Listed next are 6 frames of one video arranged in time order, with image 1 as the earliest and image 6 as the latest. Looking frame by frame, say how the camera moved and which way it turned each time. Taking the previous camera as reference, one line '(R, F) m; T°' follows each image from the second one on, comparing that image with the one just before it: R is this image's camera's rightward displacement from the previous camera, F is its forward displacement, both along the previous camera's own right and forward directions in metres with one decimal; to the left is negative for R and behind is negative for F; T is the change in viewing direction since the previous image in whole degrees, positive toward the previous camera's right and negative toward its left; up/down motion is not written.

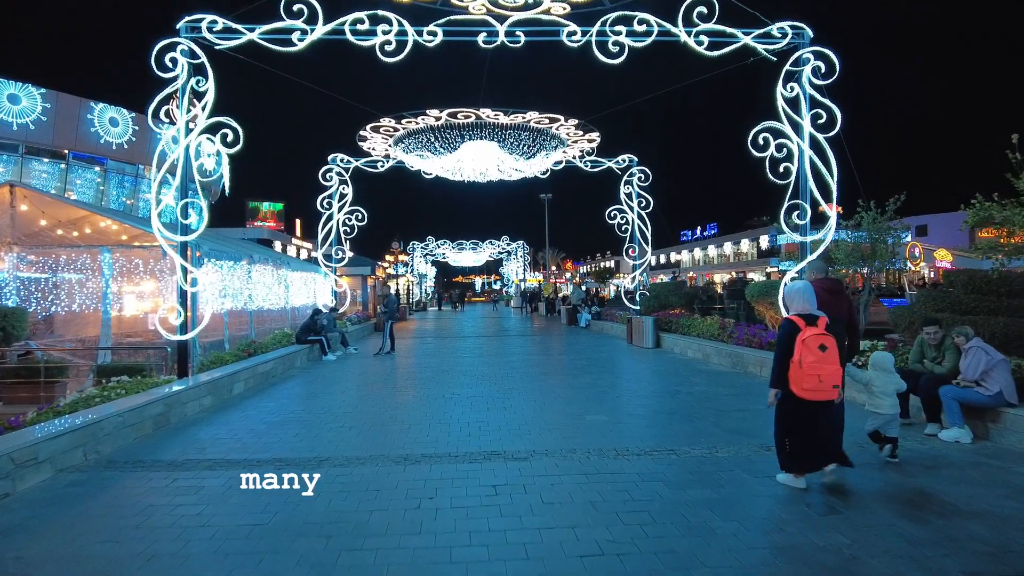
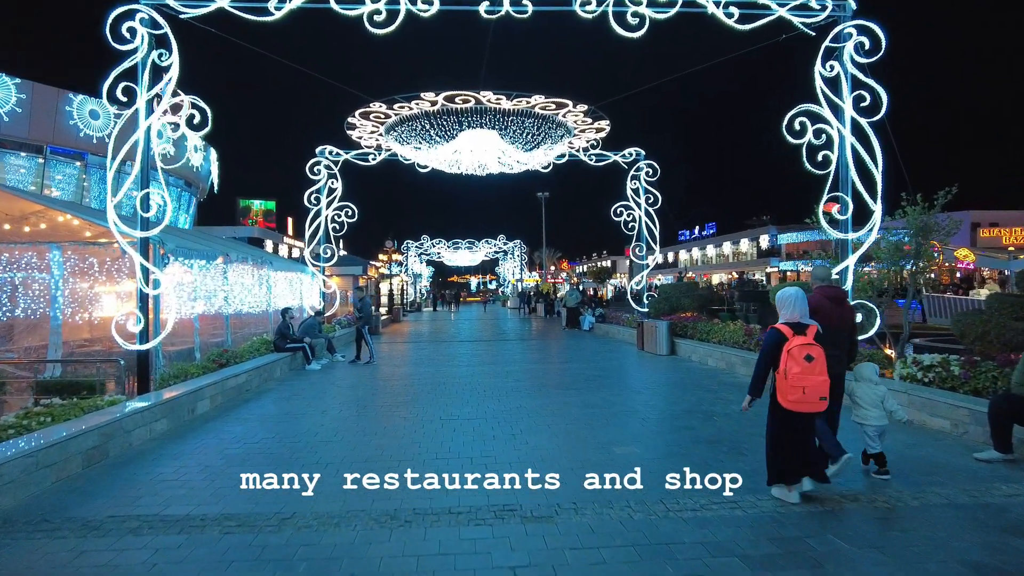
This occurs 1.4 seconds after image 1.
(-0.2, +1.2) m; 0°
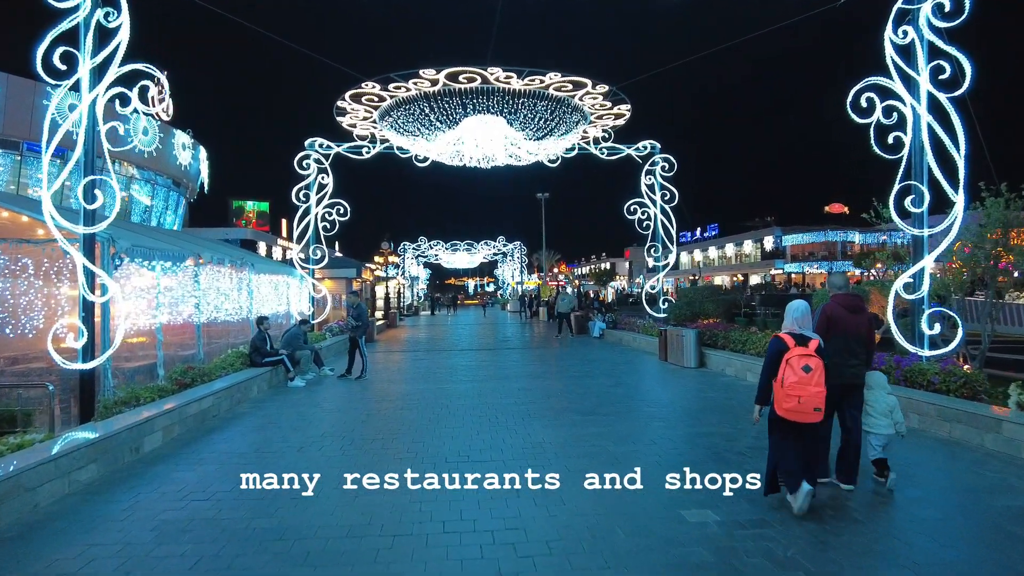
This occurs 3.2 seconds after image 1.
(-0.2, +1.4) m; 0°
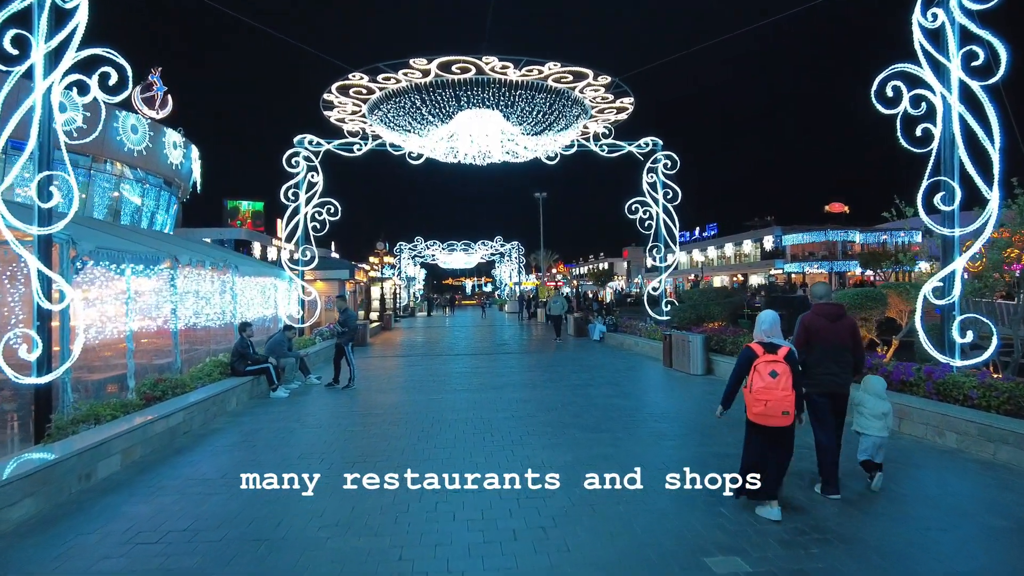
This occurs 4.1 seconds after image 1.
(0.0, +0.6) m; 0°
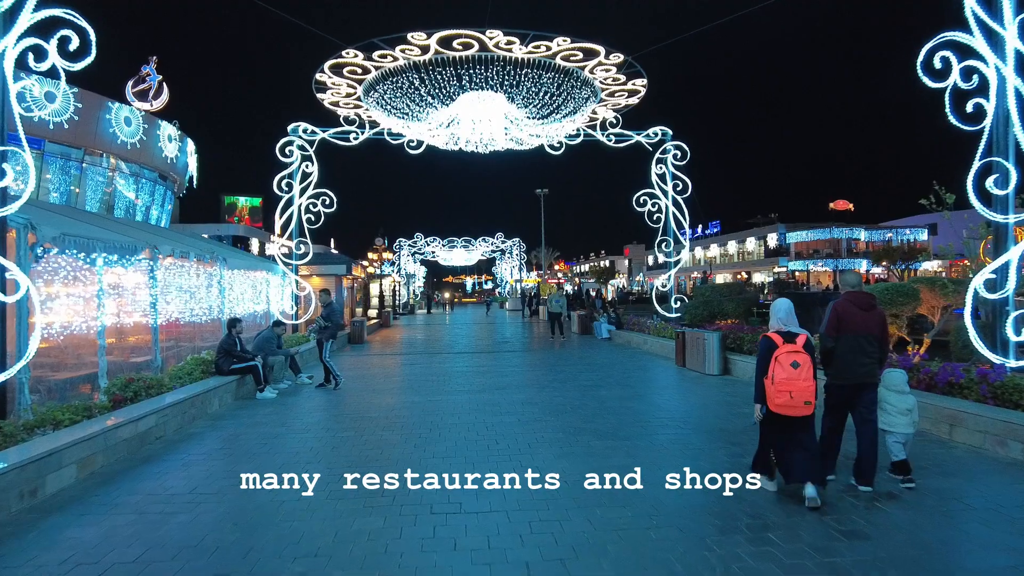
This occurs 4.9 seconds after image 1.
(-0.1, +0.7) m; 0°
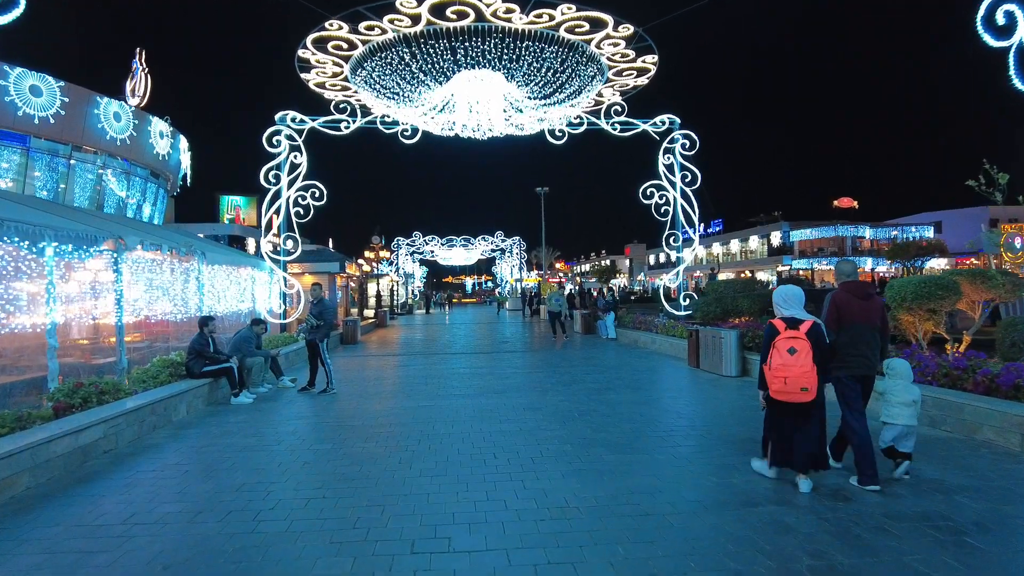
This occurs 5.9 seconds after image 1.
(0.0, +0.8) m; 0°
